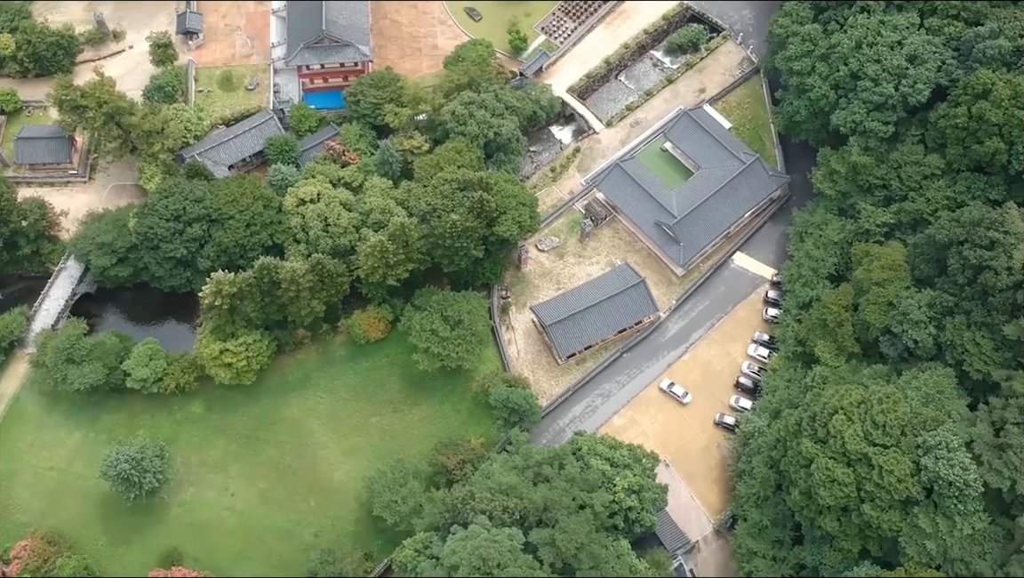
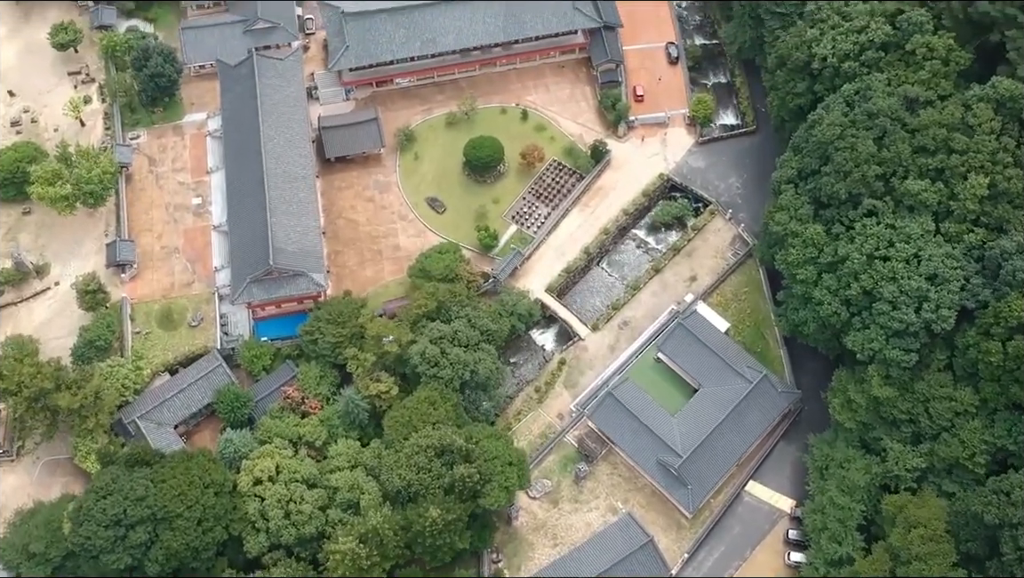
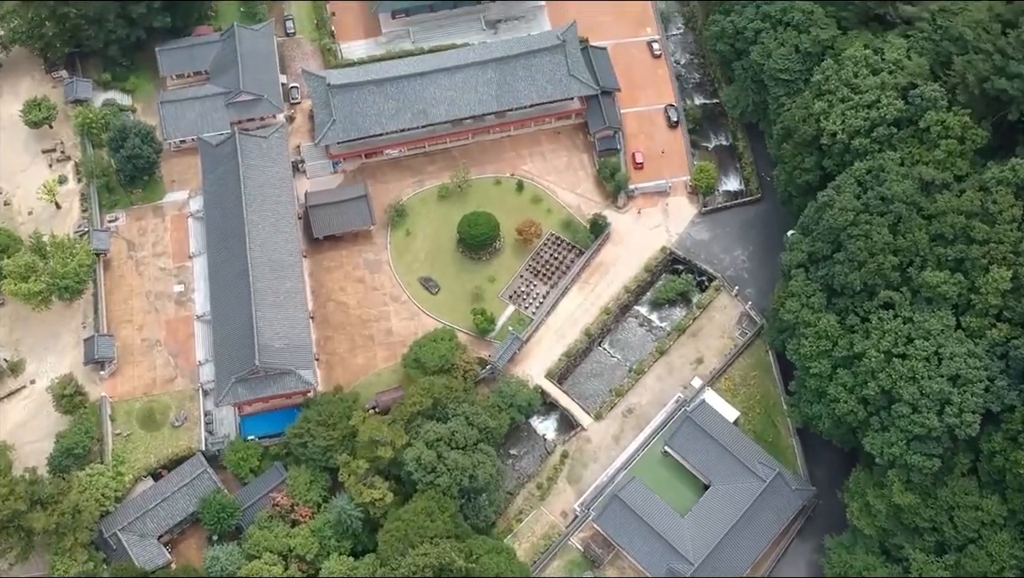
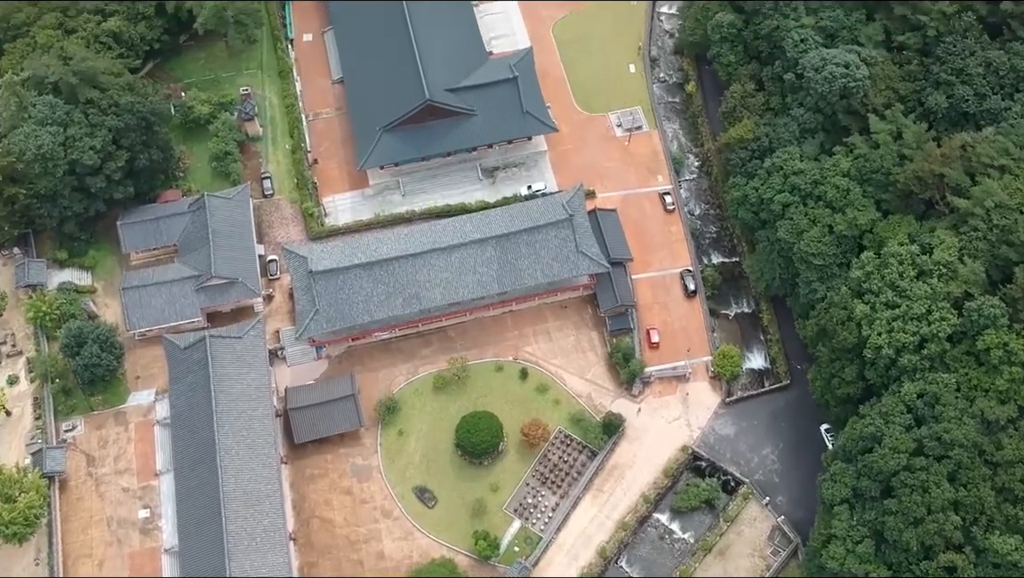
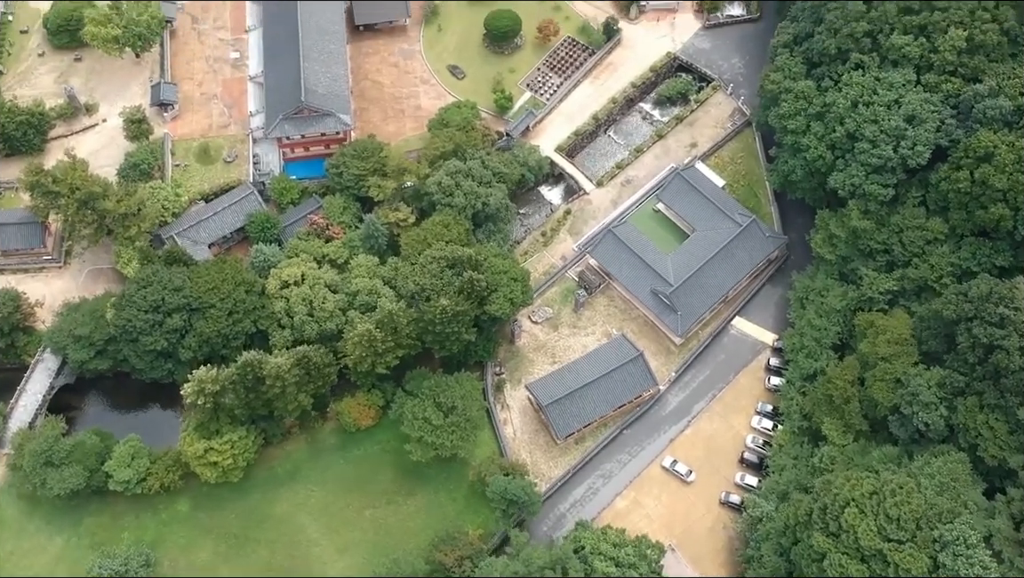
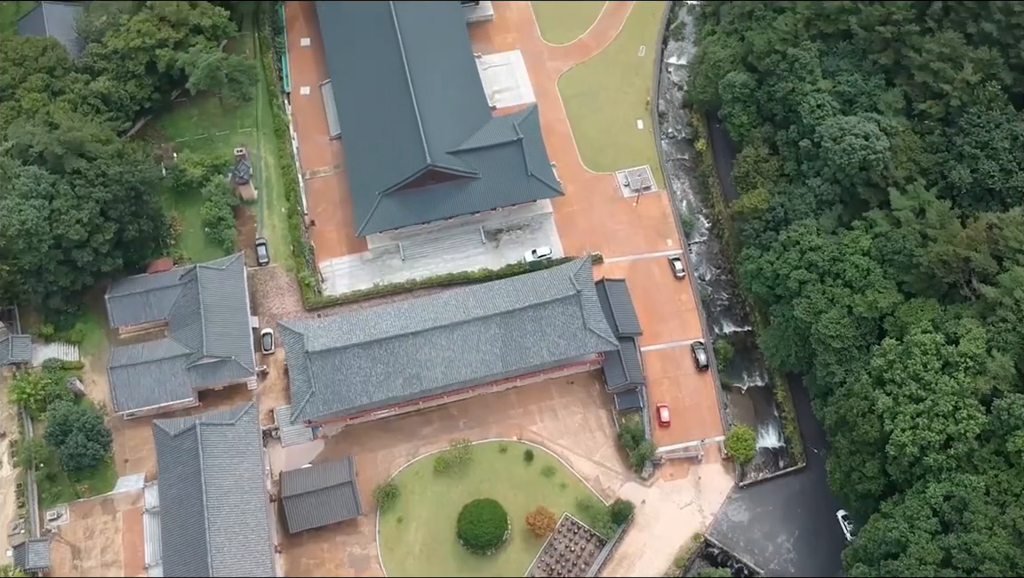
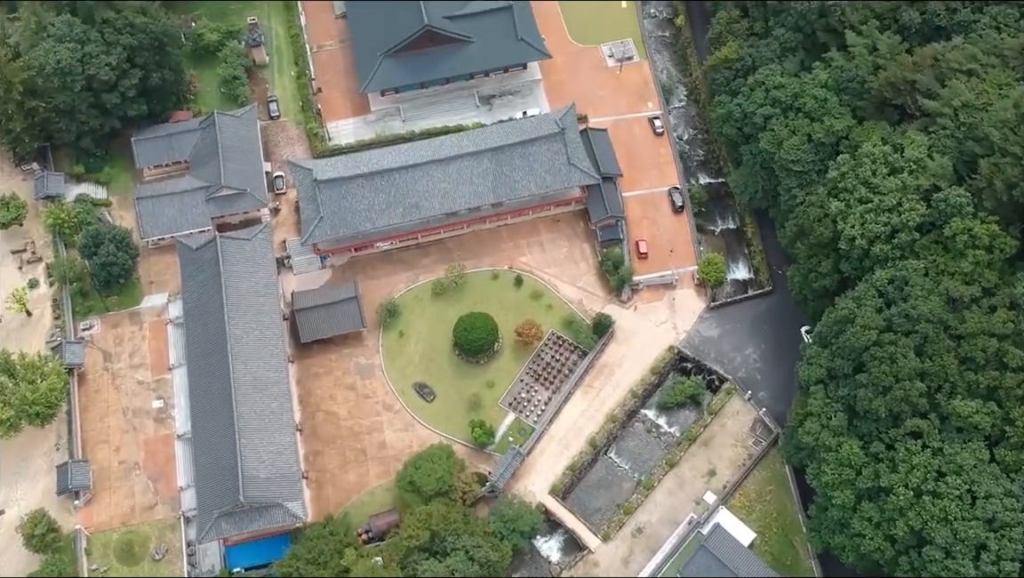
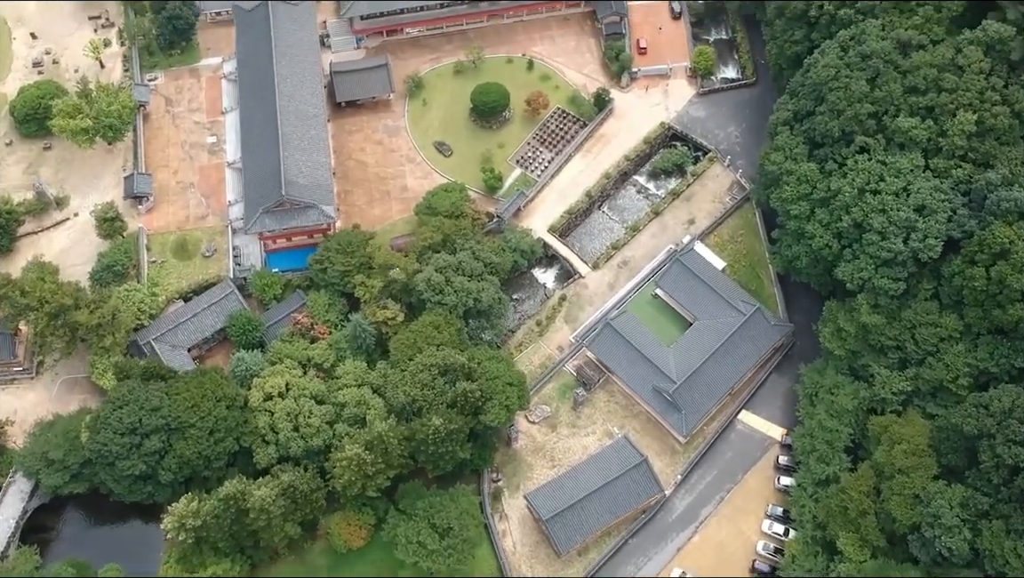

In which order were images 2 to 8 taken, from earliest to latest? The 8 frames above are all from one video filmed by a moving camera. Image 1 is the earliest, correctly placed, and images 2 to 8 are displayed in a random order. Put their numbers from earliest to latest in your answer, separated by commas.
5, 8, 2, 3, 7, 4, 6
